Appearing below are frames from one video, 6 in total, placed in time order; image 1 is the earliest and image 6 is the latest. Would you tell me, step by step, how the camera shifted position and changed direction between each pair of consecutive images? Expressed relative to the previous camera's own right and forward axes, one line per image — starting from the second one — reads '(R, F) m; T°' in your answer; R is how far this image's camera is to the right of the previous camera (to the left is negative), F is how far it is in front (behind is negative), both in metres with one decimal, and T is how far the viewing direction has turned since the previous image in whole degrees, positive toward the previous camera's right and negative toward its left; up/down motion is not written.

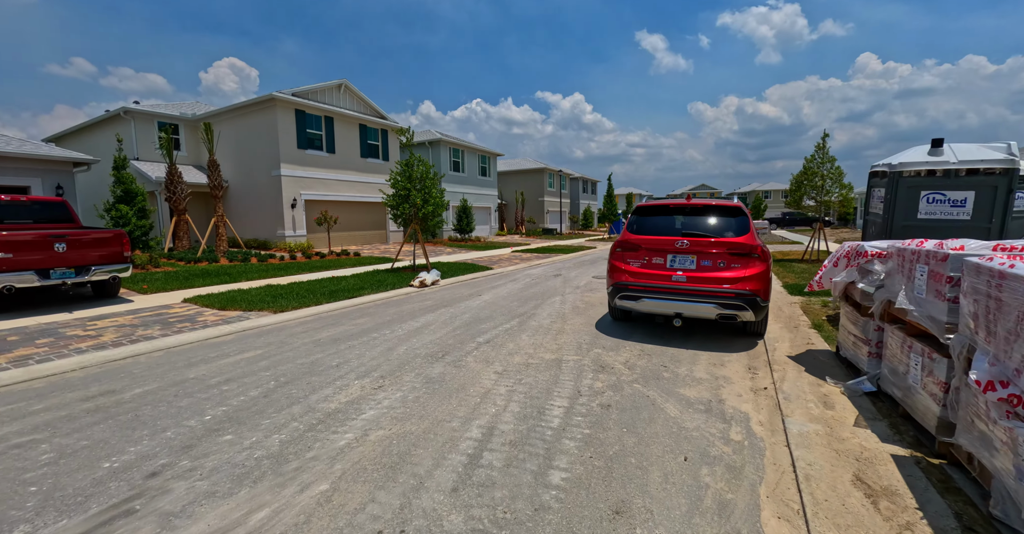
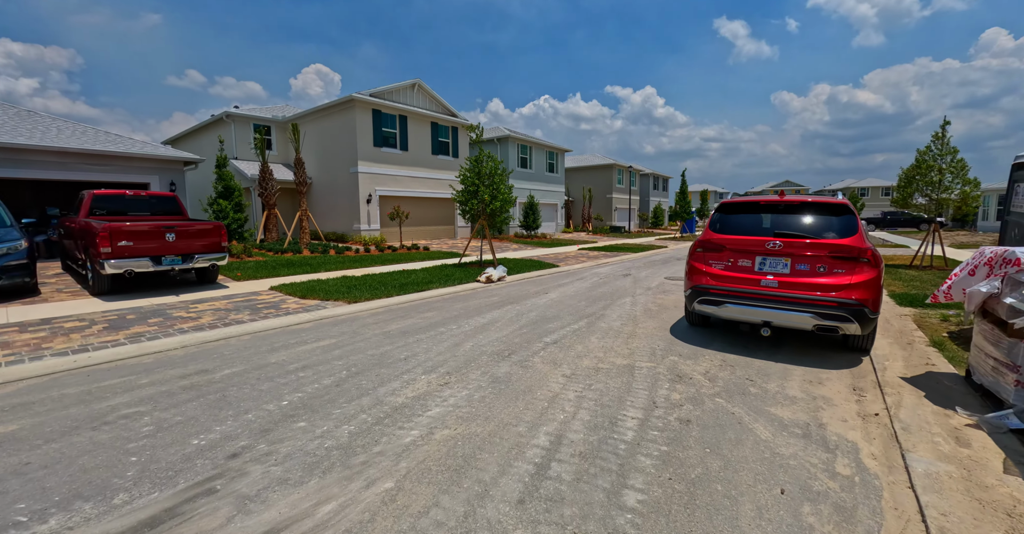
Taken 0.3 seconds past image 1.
(0.0, +0.1) m; -8°
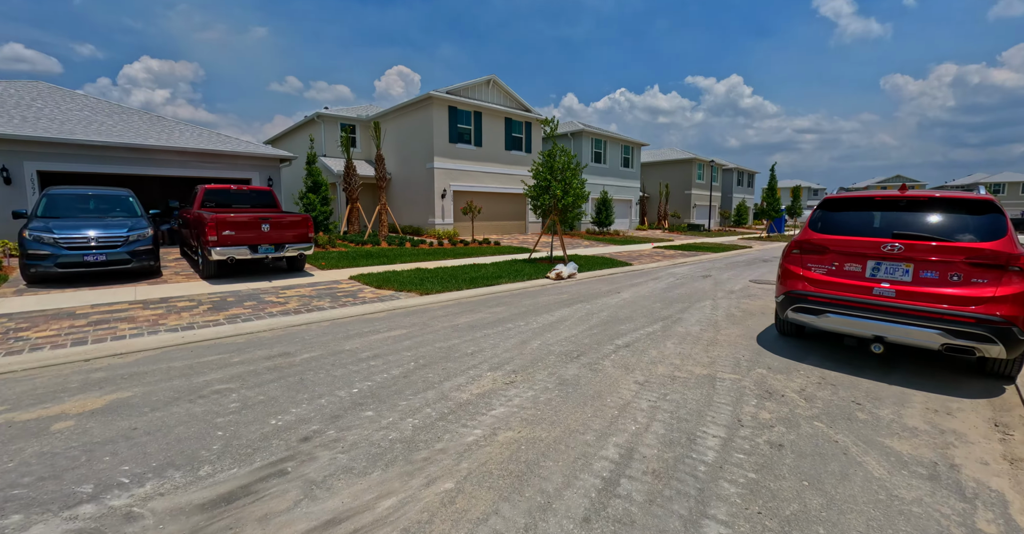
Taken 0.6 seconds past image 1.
(0.0, +0.2) m; -8°
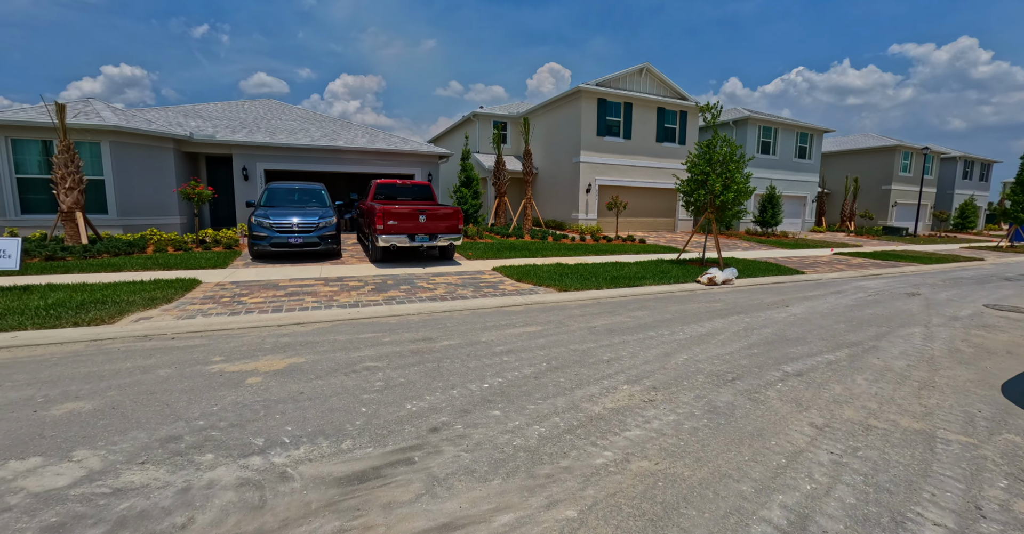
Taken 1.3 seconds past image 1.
(0.0, +0.3) m; -17°
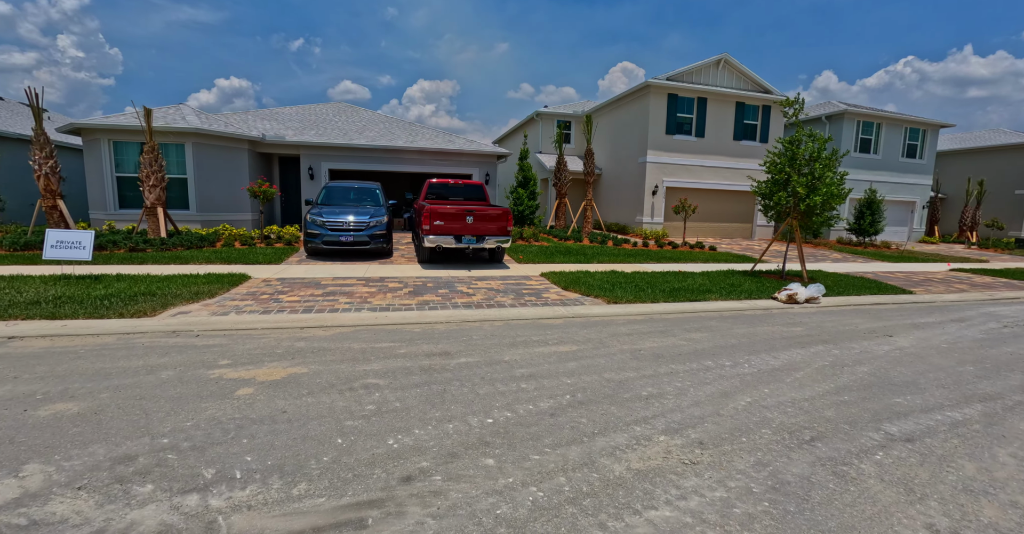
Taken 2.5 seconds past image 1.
(+0.4, +0.8) m; -8°
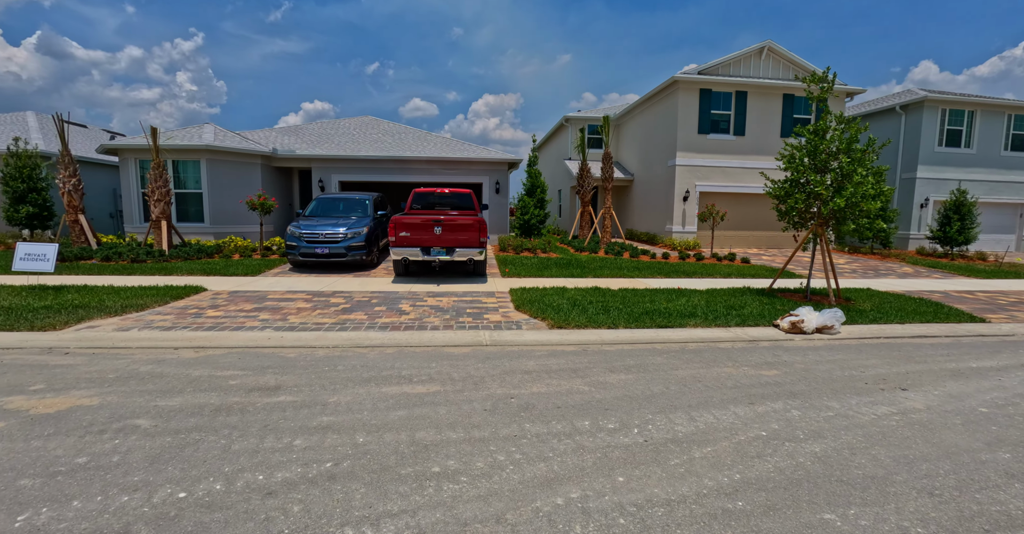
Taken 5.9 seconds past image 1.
(+1.9, +1.3) m; -8°
